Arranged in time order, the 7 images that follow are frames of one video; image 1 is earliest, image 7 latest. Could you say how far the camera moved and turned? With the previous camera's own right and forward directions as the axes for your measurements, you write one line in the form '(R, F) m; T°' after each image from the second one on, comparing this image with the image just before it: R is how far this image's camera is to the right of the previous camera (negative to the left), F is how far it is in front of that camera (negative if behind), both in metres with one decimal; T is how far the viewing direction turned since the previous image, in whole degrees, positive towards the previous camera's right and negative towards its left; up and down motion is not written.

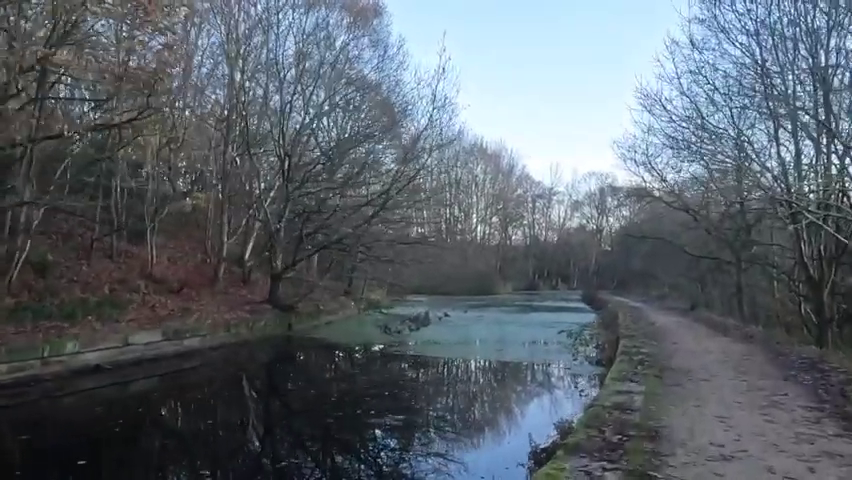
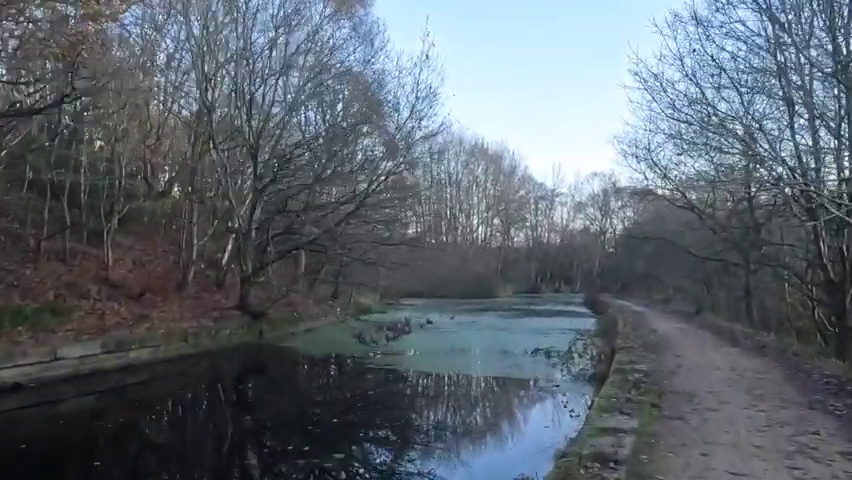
(+0.7, +1.8) m; 0°
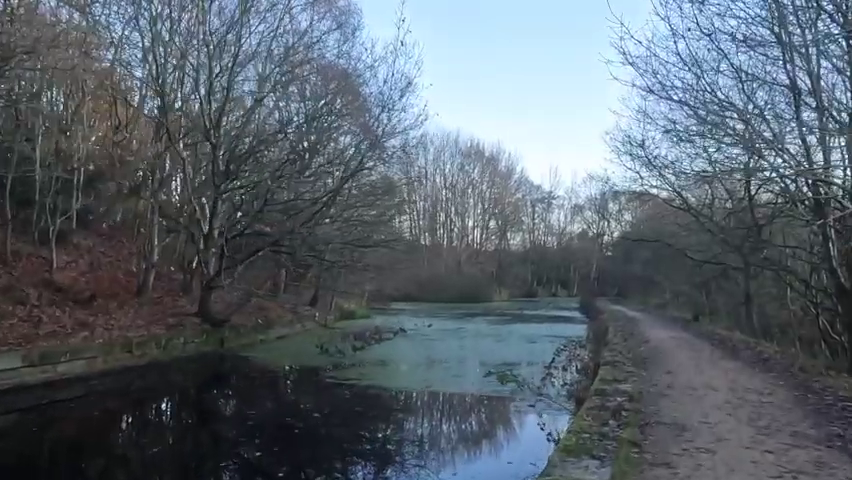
(+0.7, +1.6) m; 0°
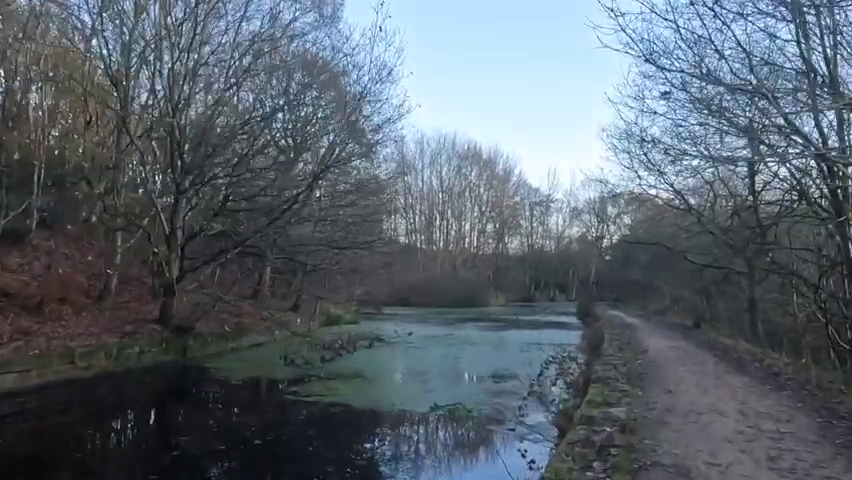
(+0.6, +1.5) m; 0°
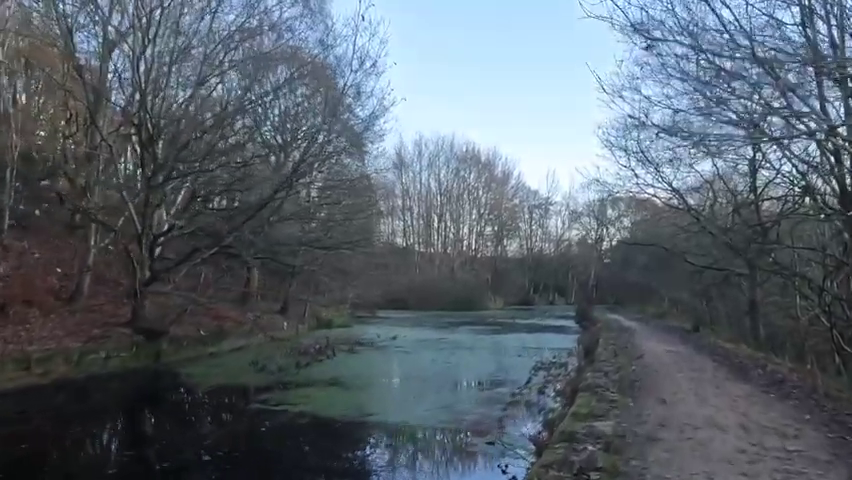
(+0.4, +0.9) m; 0°
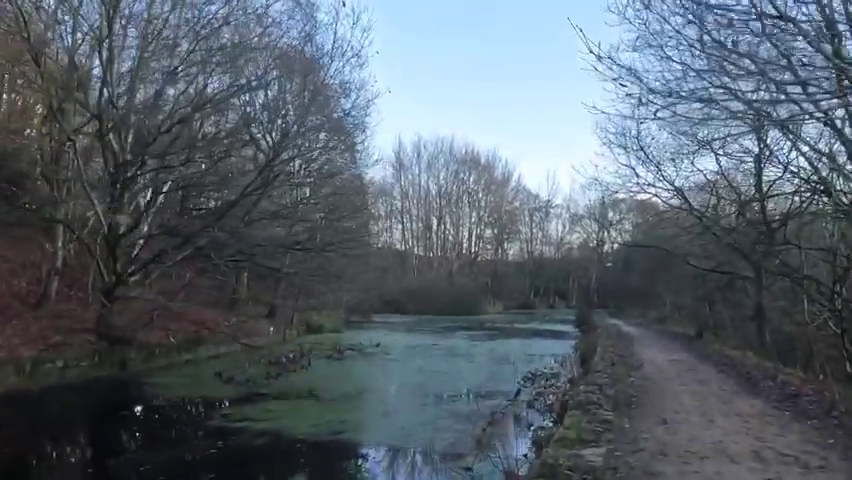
(+0.4, +1.1) m; 0°
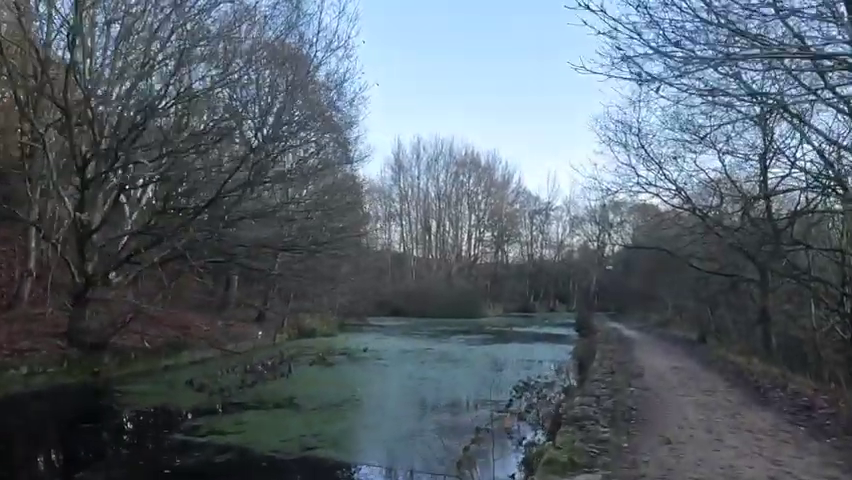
(+0.3, +0.9) m; 0°
